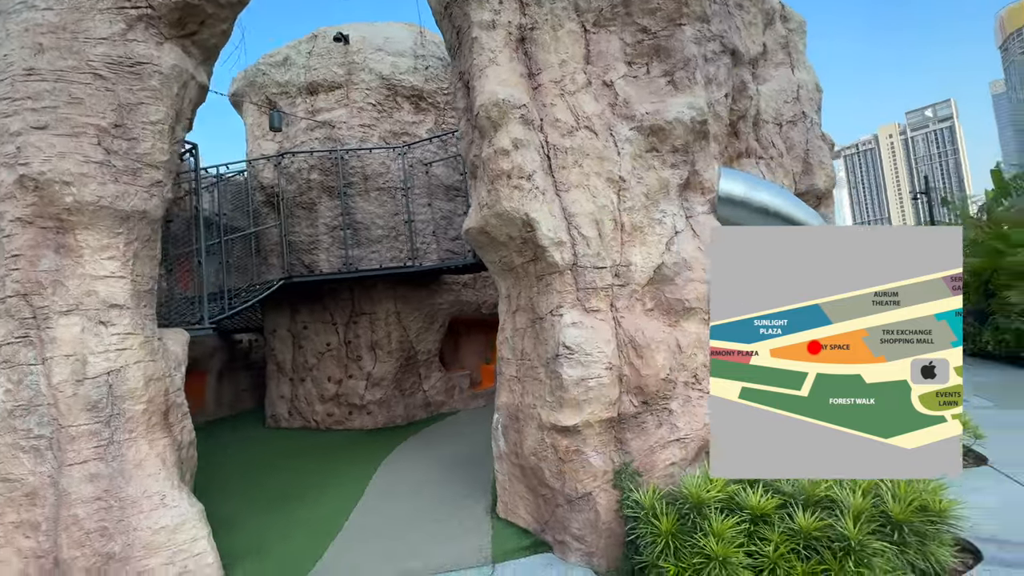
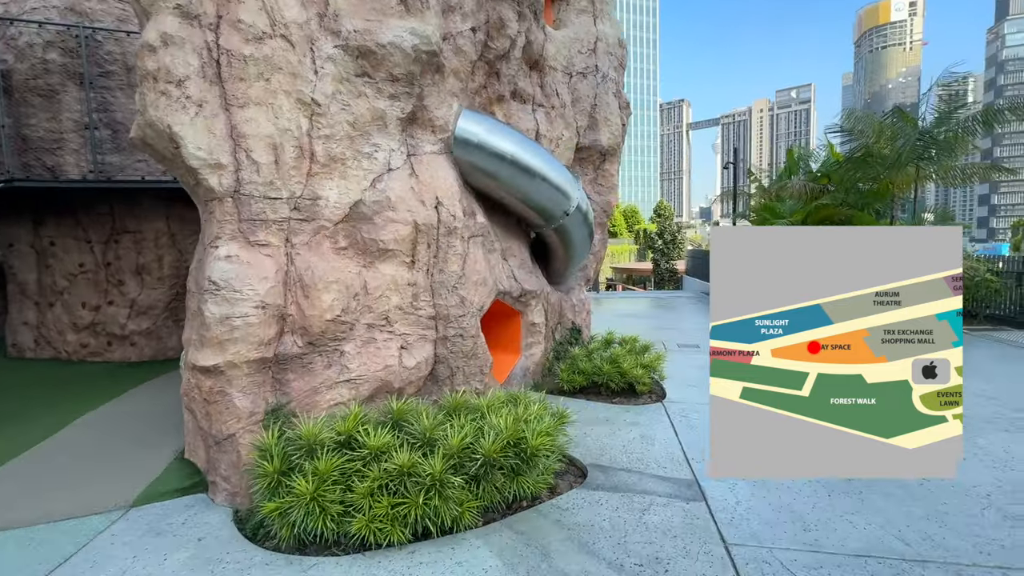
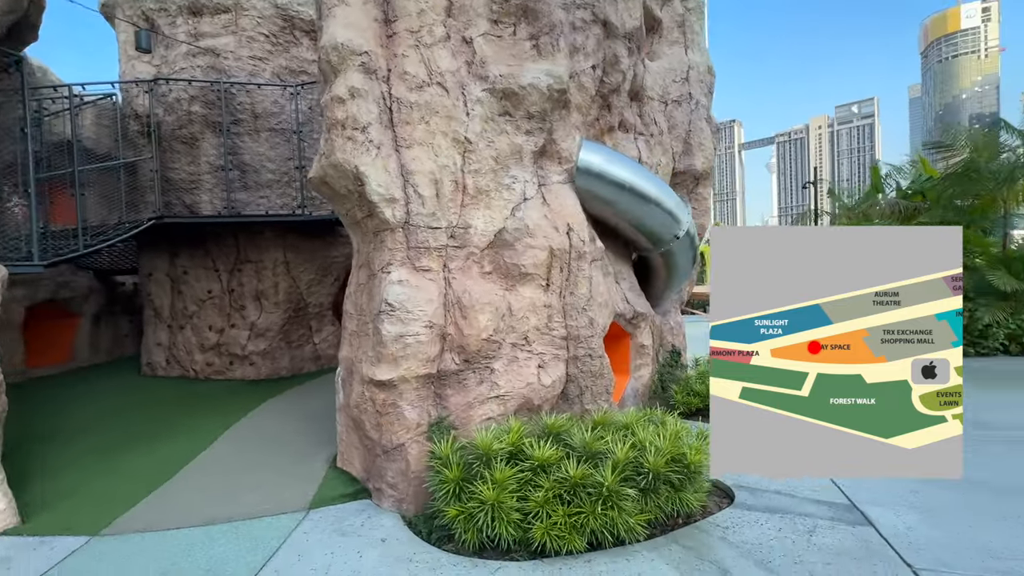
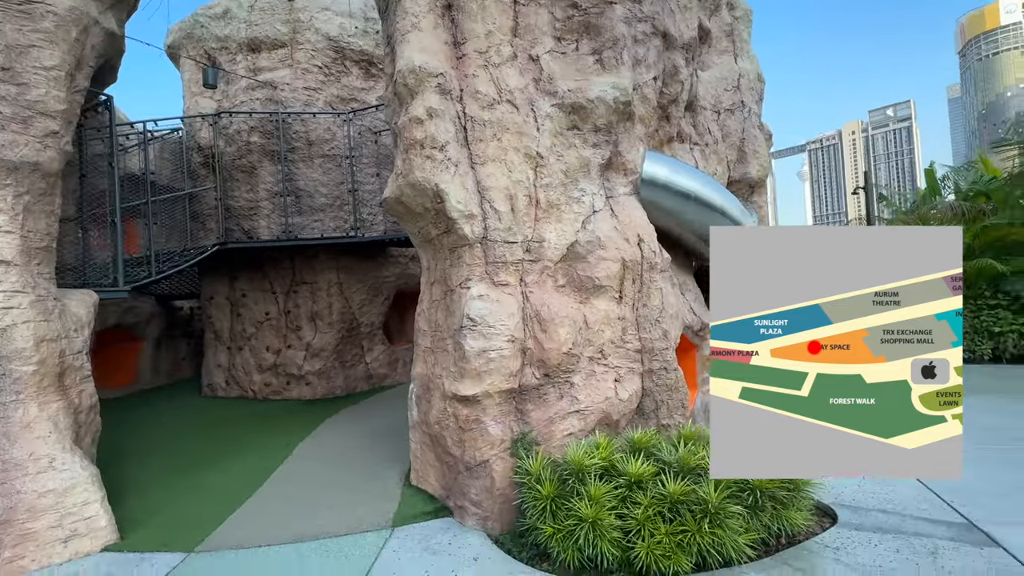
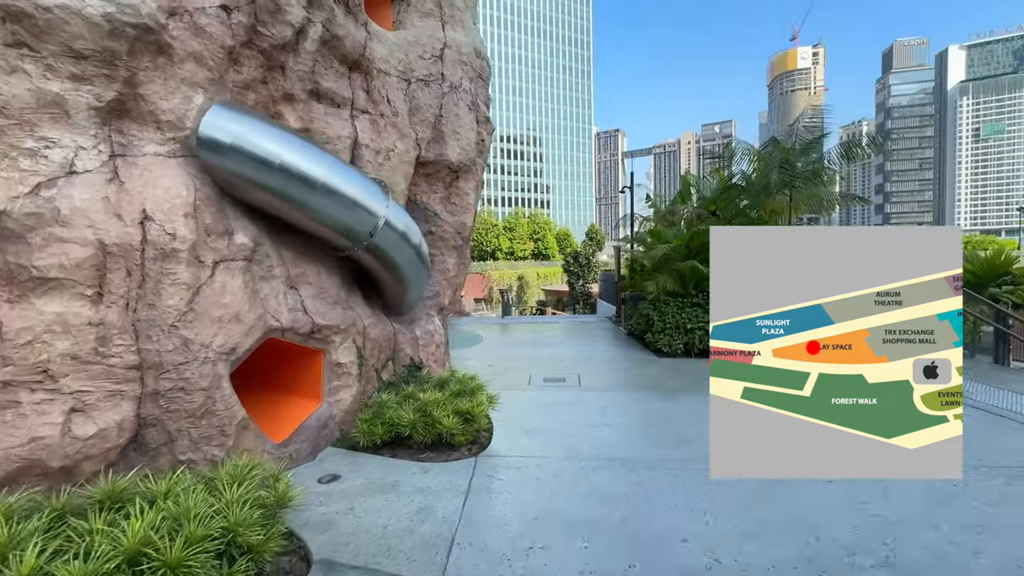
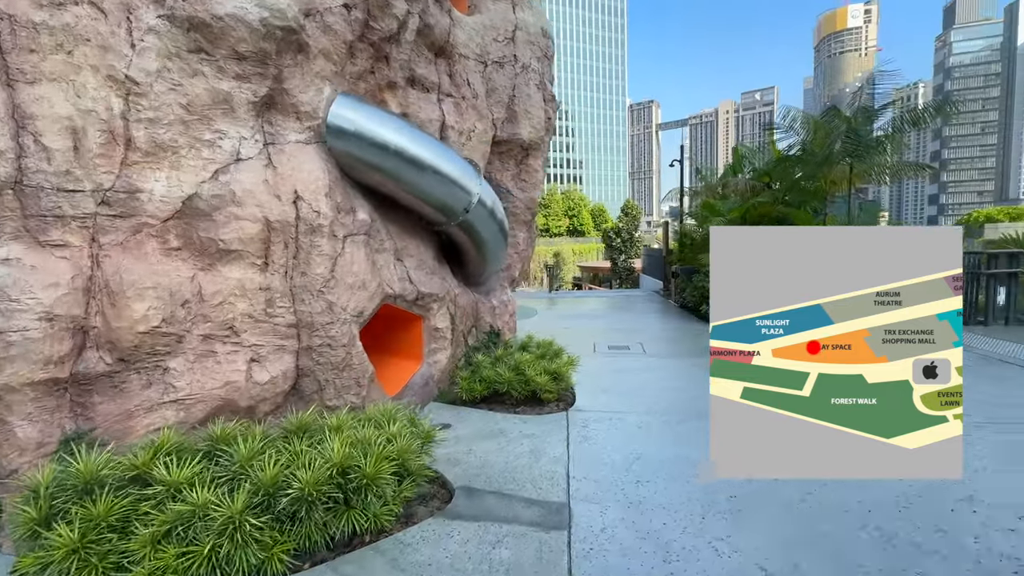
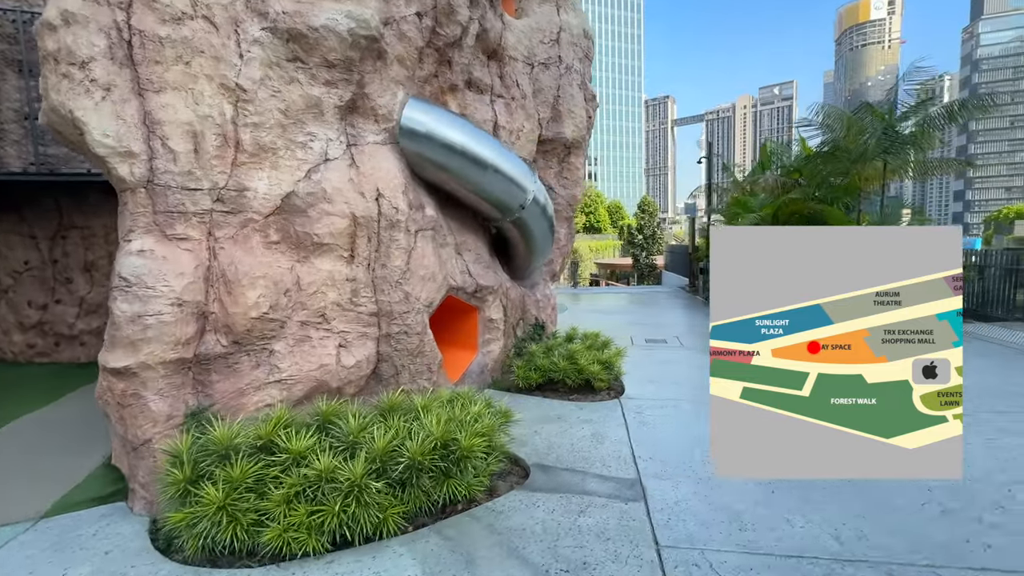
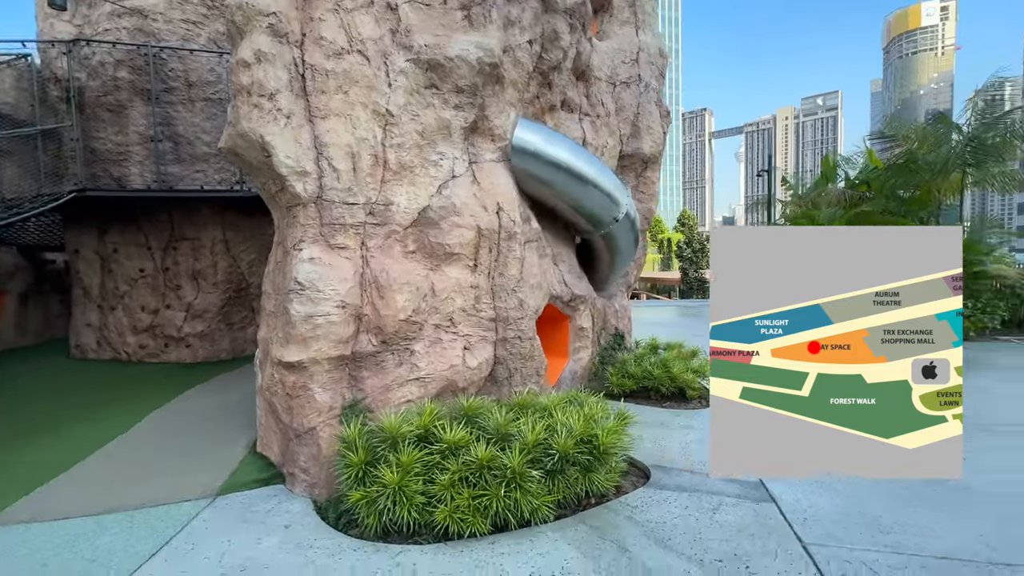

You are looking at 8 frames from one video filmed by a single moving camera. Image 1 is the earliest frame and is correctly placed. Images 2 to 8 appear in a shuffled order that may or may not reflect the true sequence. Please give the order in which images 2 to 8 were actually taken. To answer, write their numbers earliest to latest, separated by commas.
4, 3, 8, 2, 7, 6, 5
